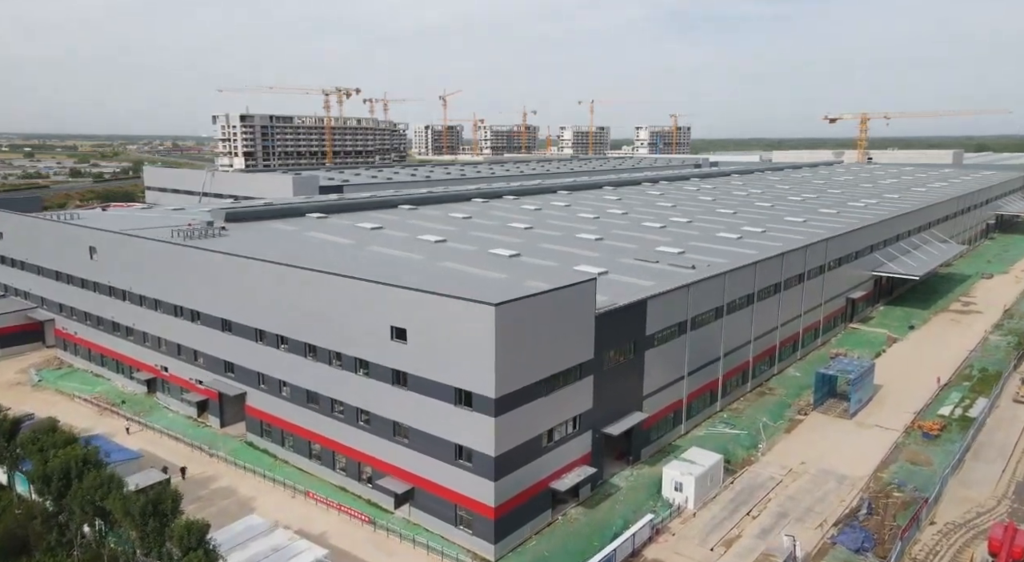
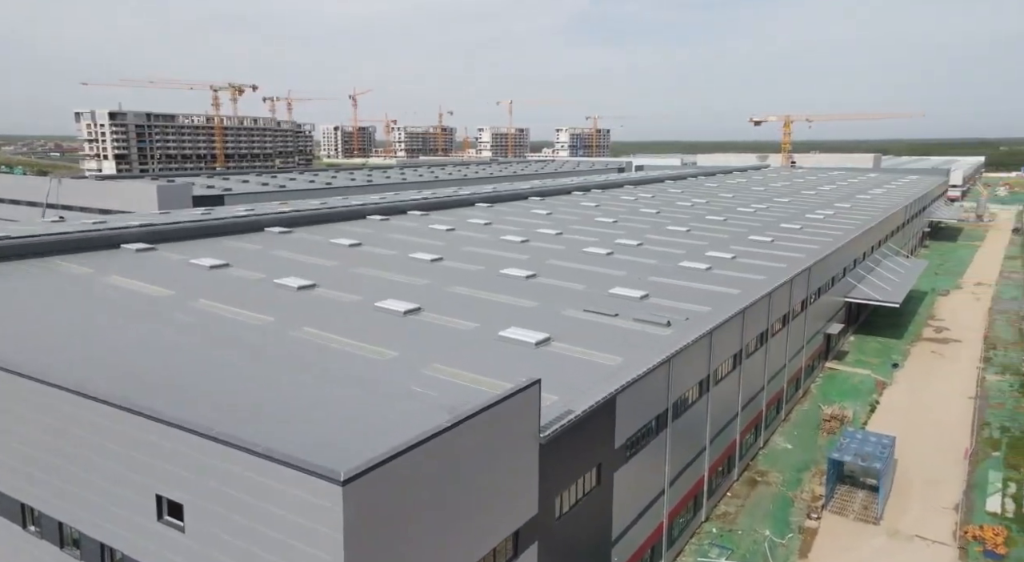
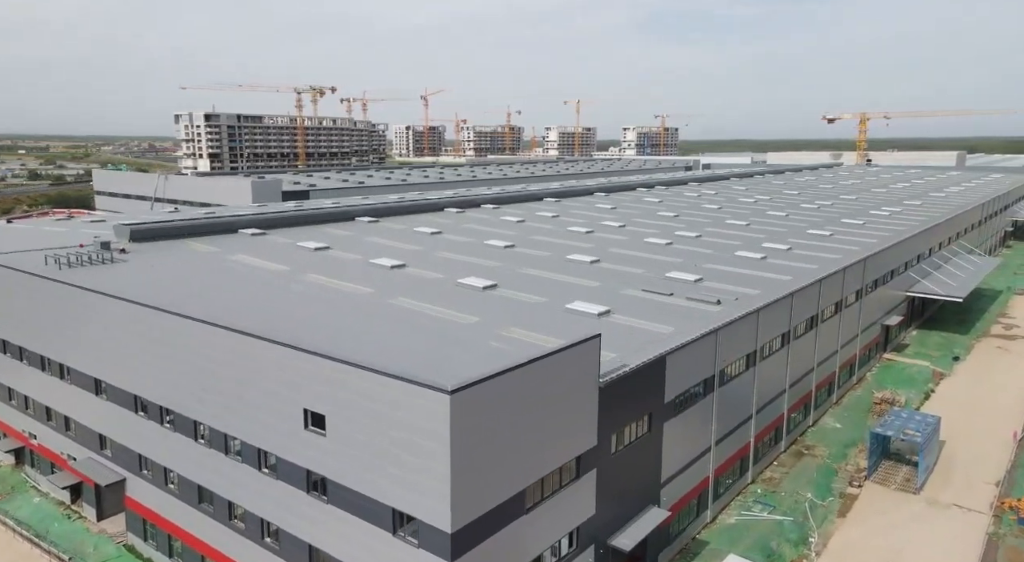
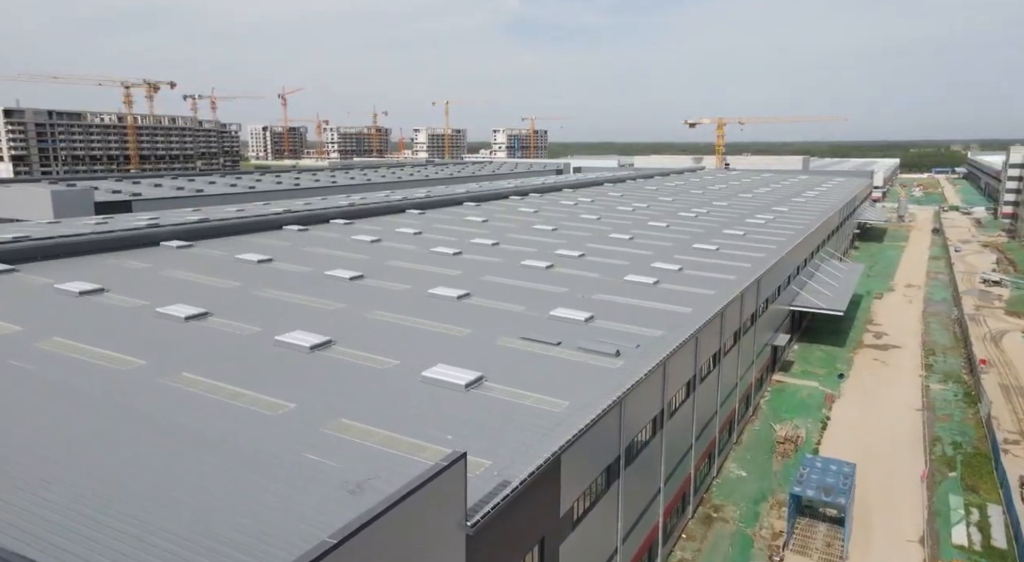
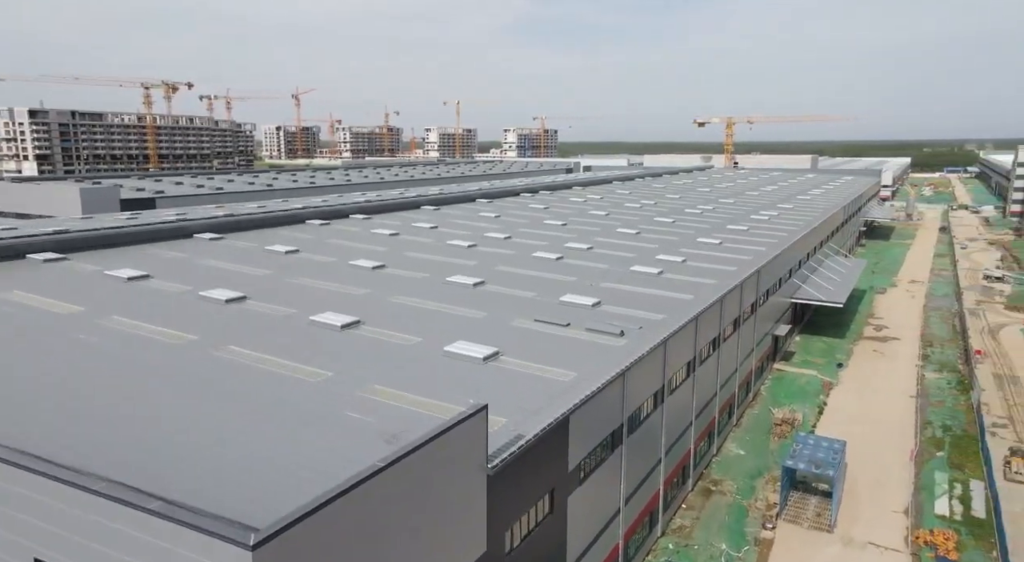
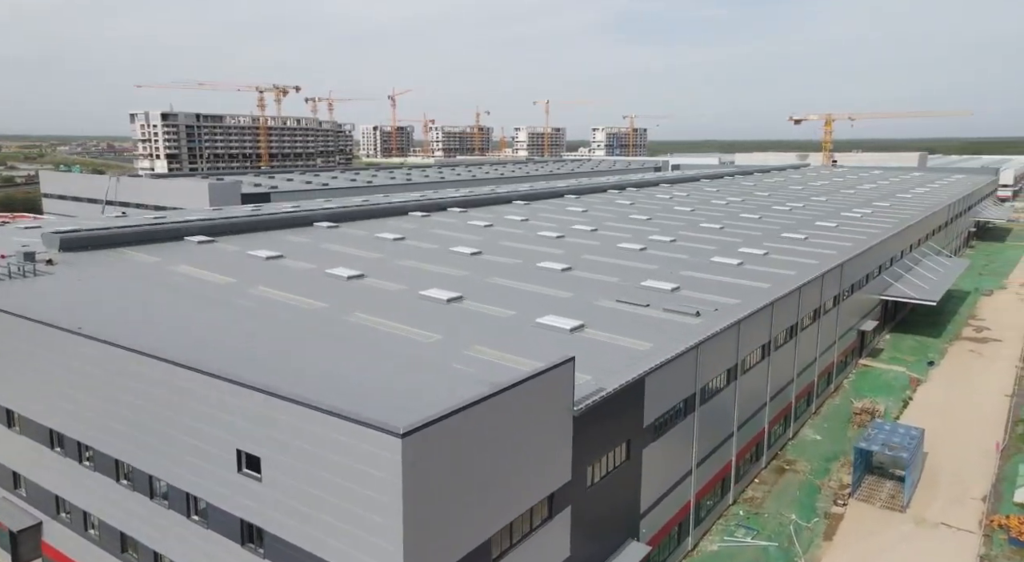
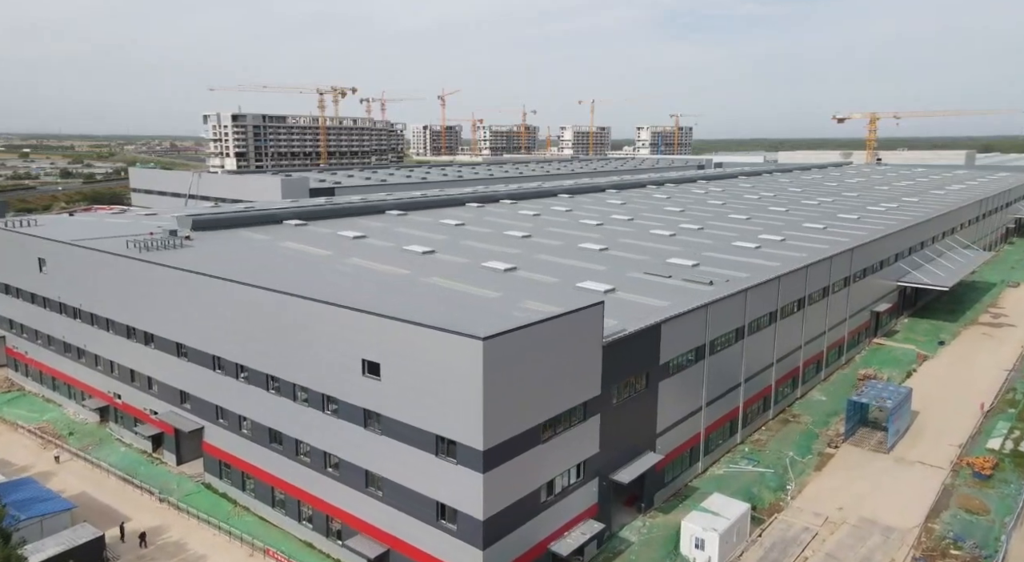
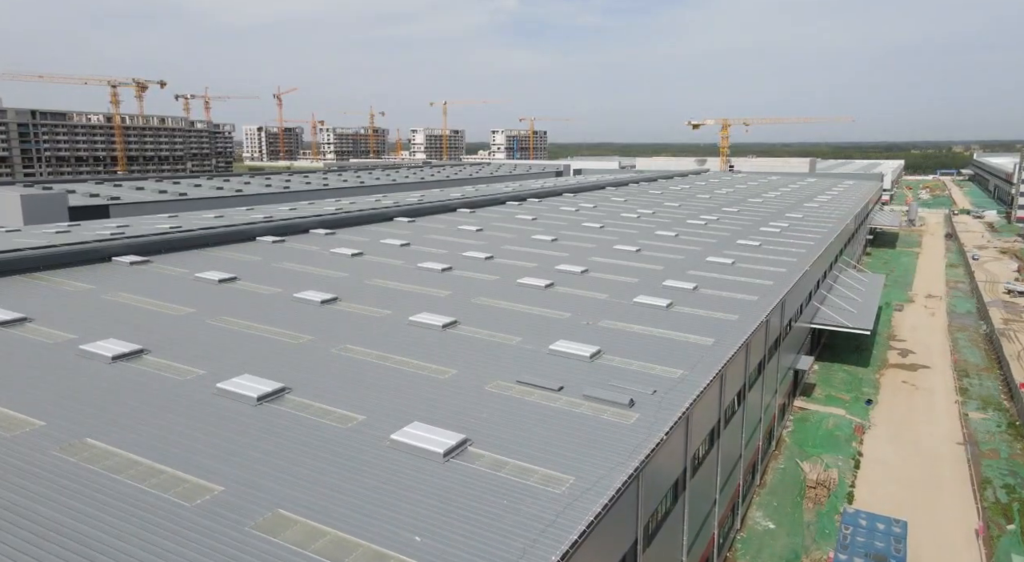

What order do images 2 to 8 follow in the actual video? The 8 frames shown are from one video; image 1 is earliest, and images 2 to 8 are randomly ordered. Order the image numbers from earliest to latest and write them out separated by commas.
7, 3, 6, 2, 5, 4, 8
